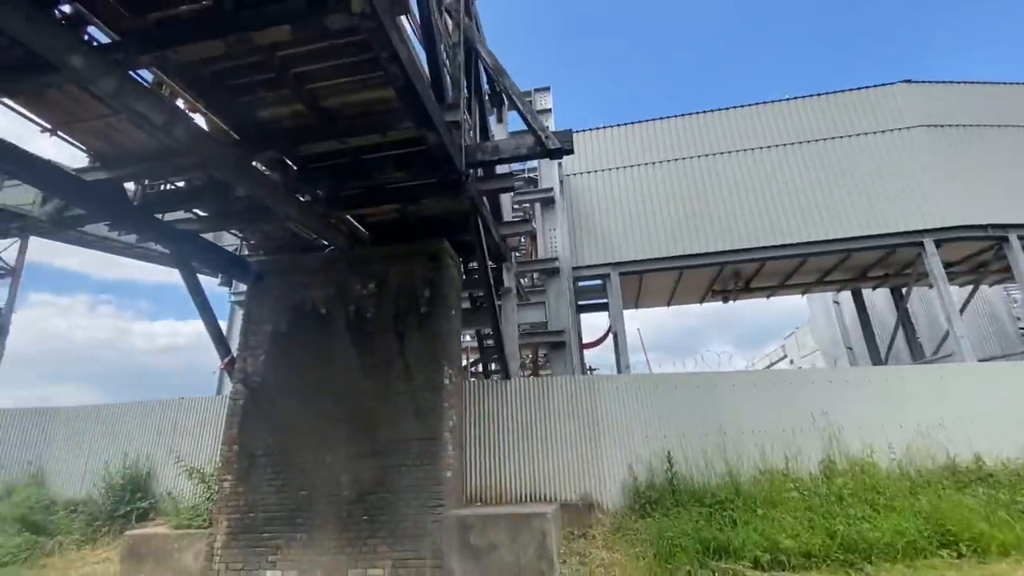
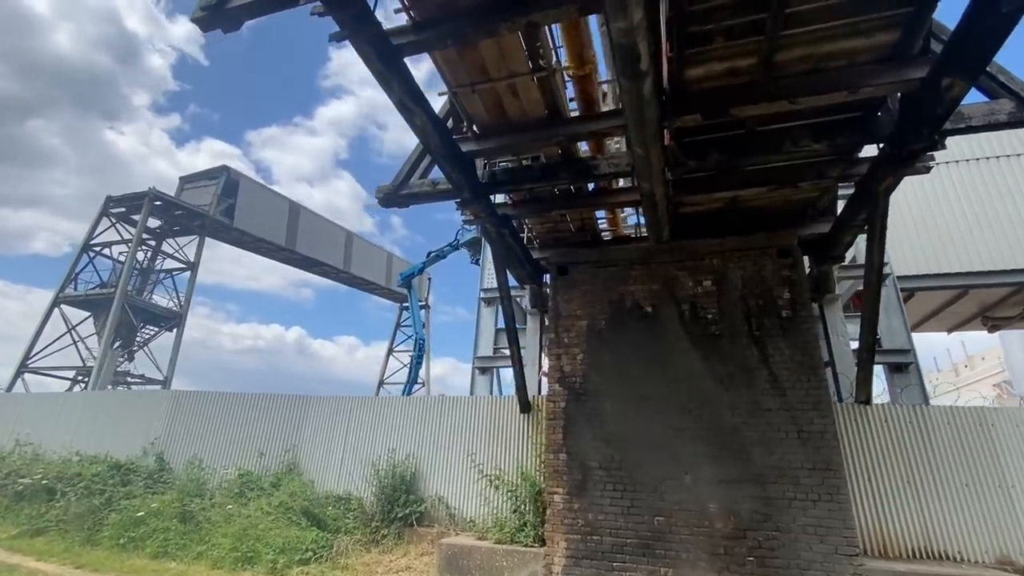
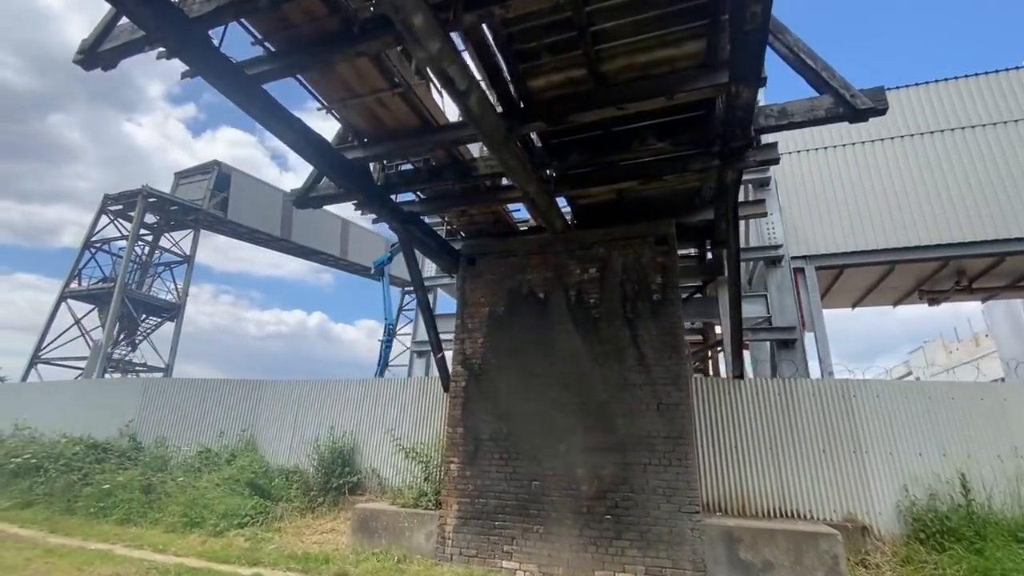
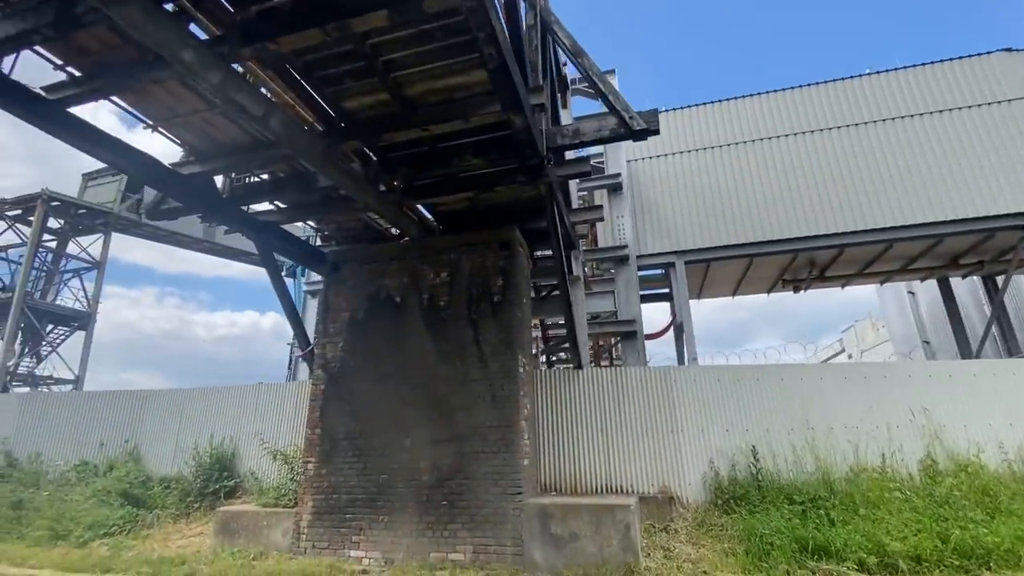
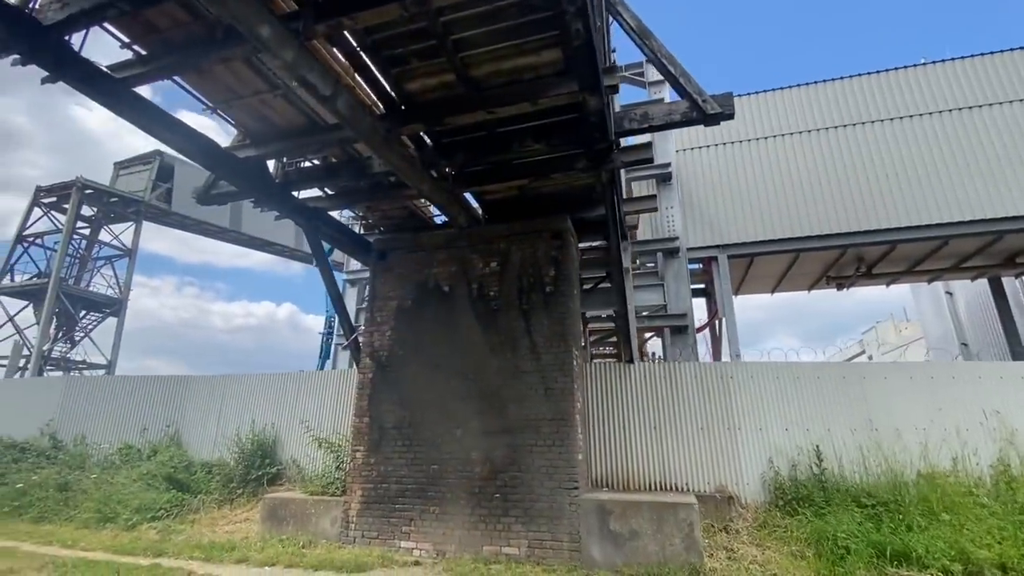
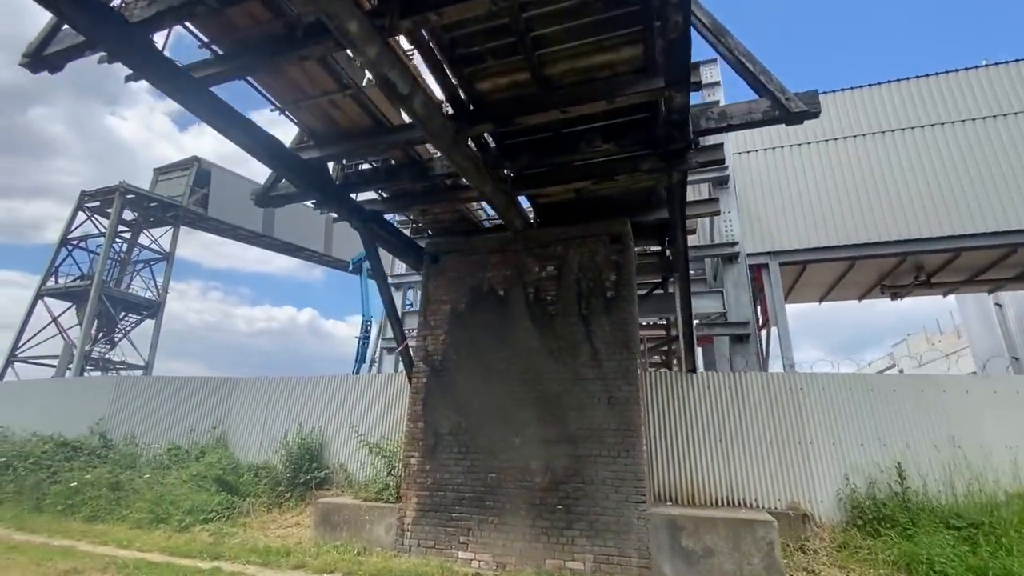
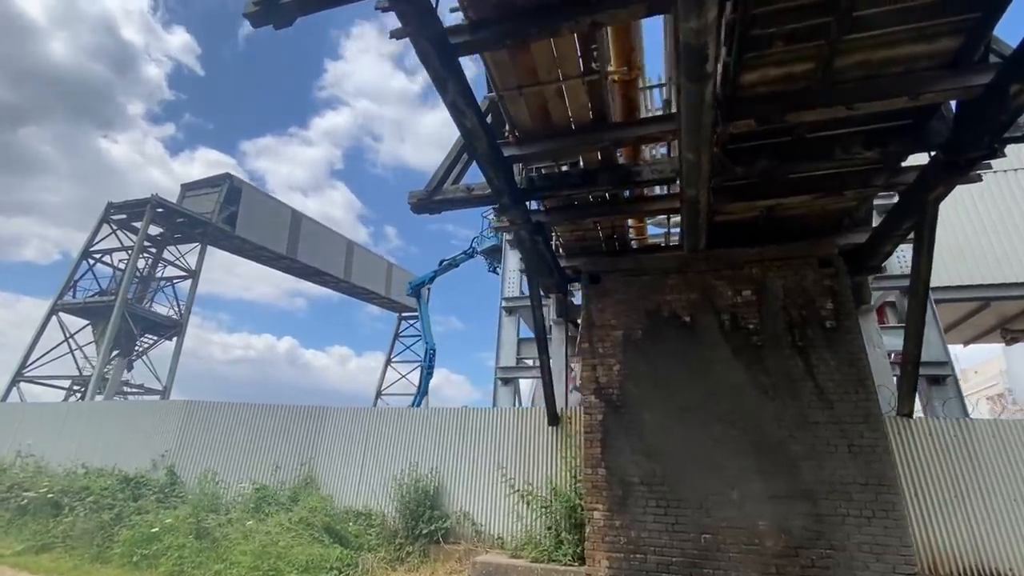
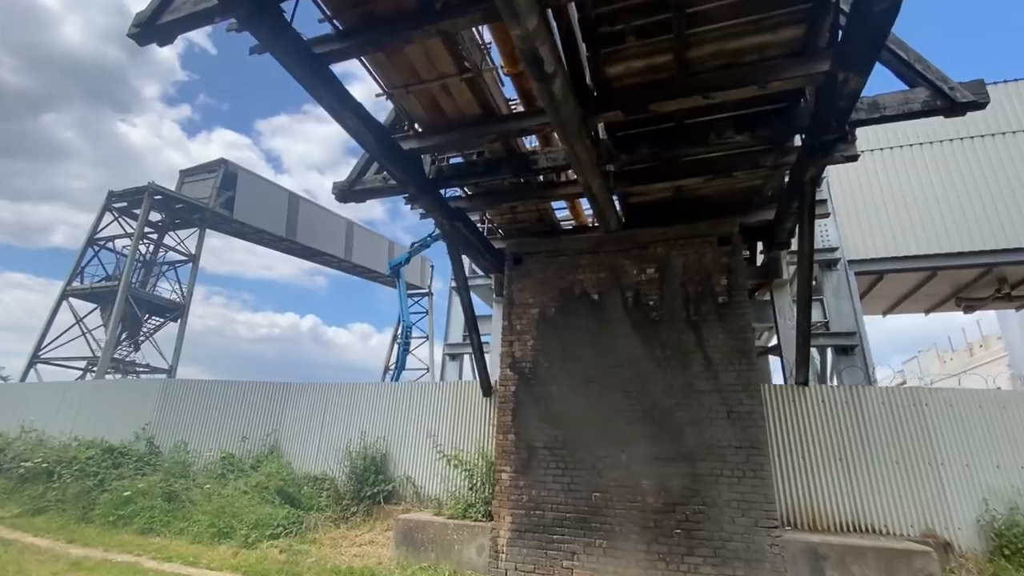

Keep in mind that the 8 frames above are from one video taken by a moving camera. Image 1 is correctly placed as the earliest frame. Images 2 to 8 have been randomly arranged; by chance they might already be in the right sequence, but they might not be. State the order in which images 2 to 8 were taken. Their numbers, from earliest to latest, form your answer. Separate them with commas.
4, 5, 6, 3, 8, 2, 7
